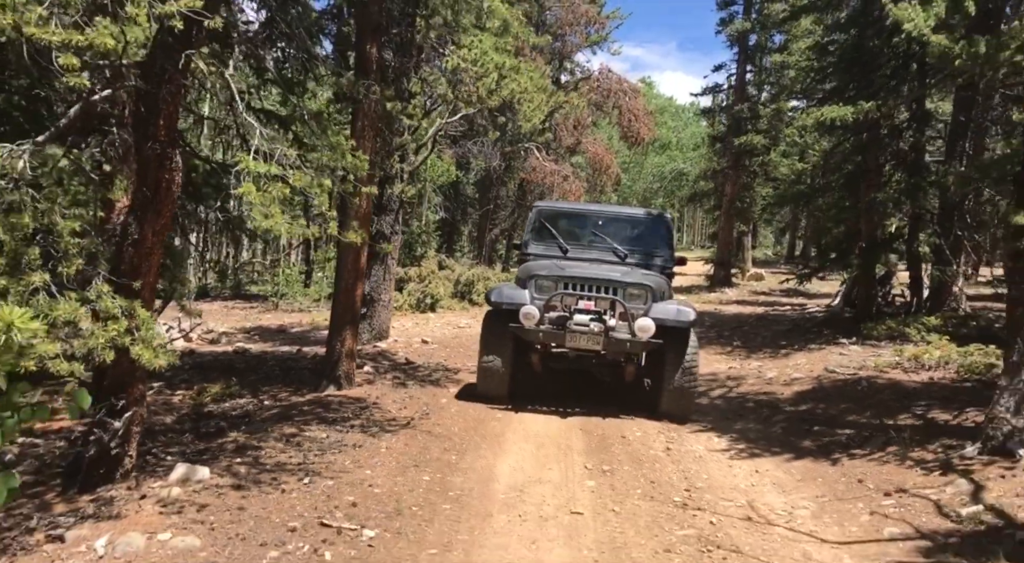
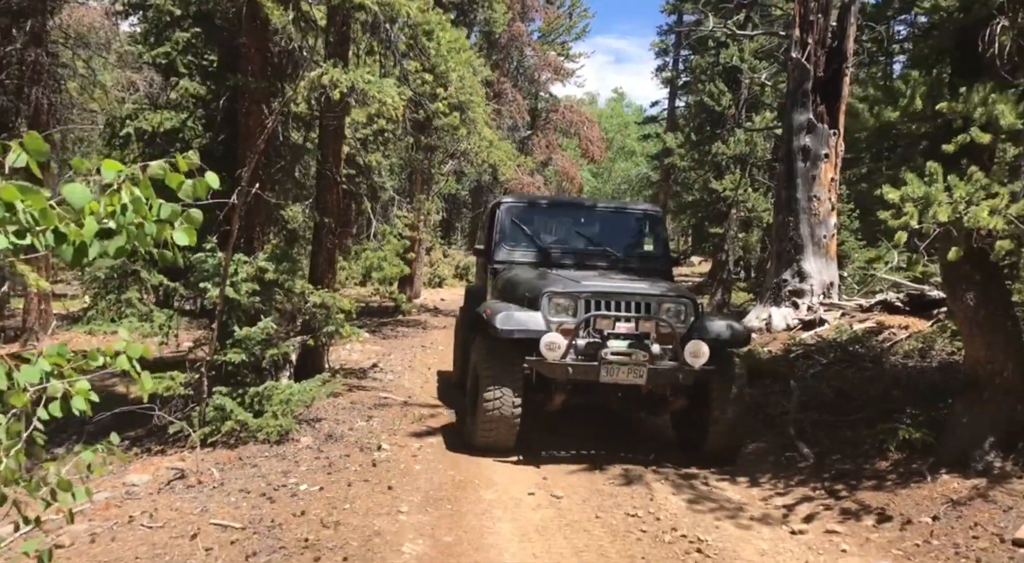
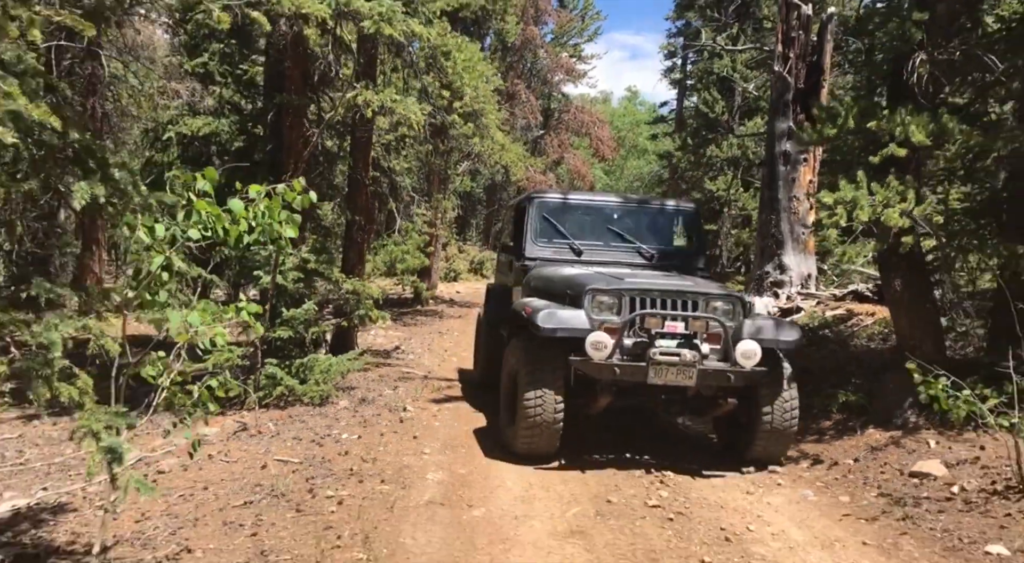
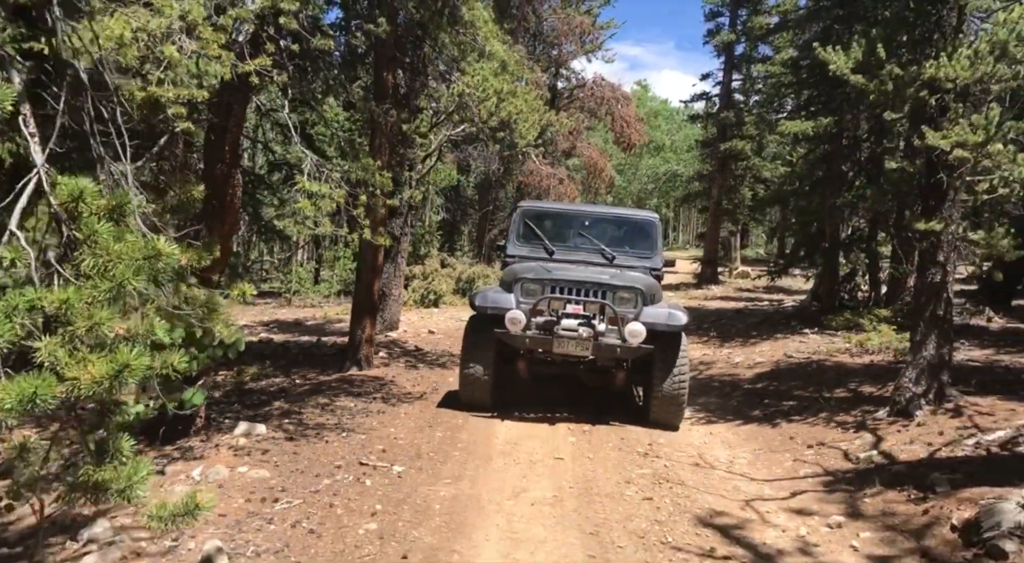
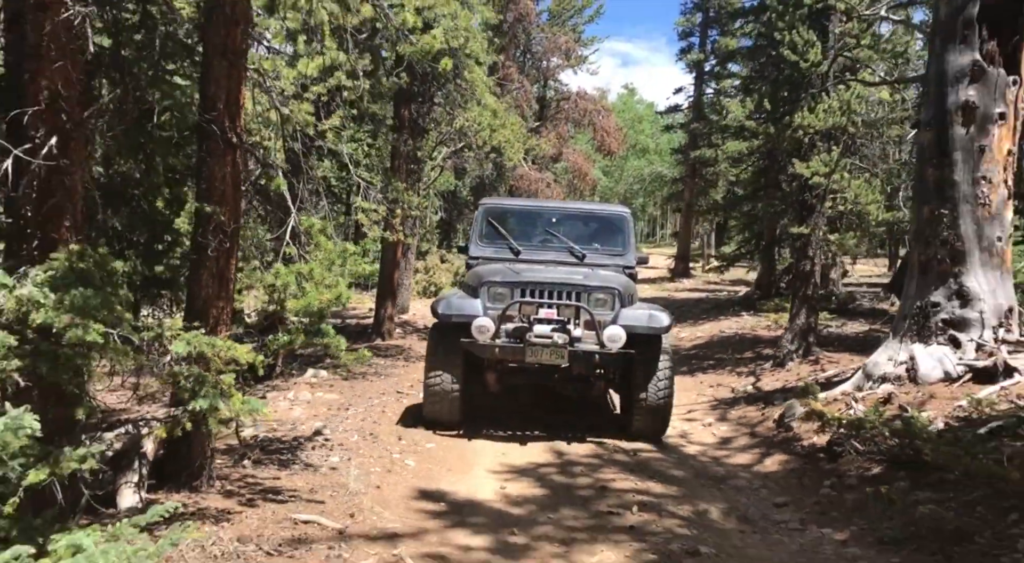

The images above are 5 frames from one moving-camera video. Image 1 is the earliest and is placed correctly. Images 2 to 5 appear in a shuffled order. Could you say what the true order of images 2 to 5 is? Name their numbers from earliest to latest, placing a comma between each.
4, 5, 2, 3
